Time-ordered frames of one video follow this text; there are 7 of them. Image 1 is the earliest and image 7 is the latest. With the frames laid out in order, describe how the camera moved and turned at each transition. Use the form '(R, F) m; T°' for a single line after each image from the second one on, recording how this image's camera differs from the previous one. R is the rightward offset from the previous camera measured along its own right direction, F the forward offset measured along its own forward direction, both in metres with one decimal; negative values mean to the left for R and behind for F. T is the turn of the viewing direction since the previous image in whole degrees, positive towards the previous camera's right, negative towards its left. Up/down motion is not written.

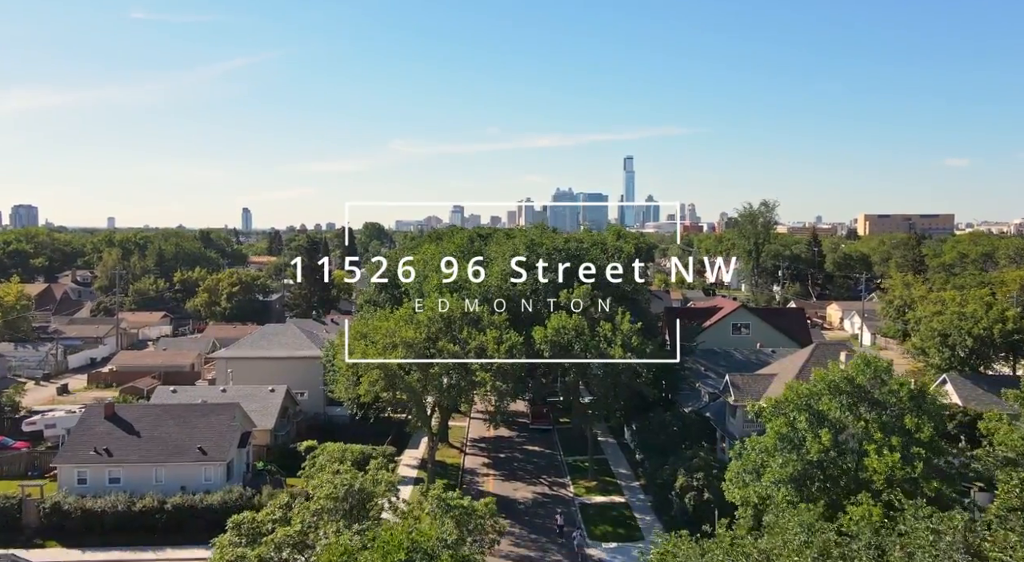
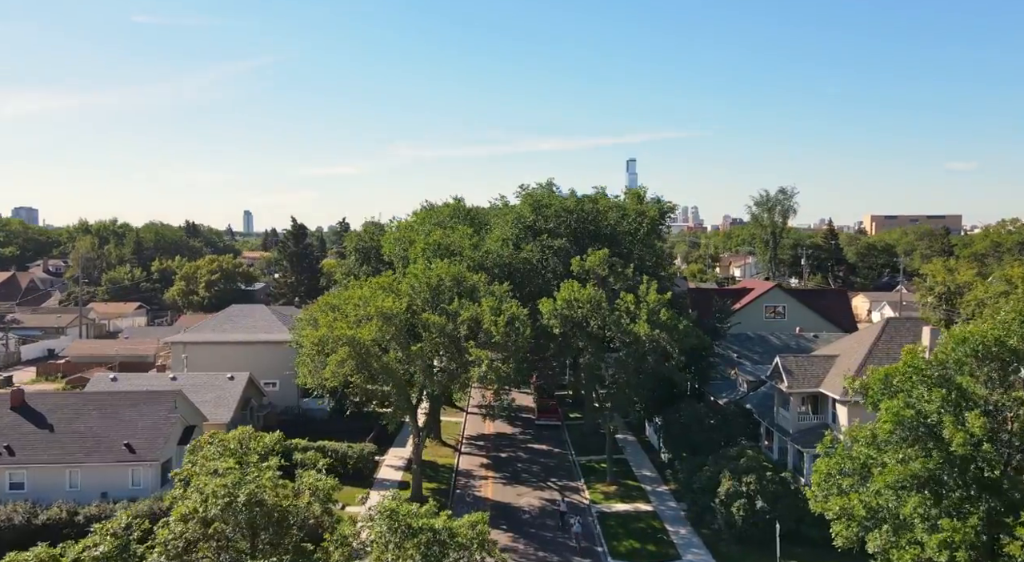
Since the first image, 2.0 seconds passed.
(0.0, +7.9) m; 0°
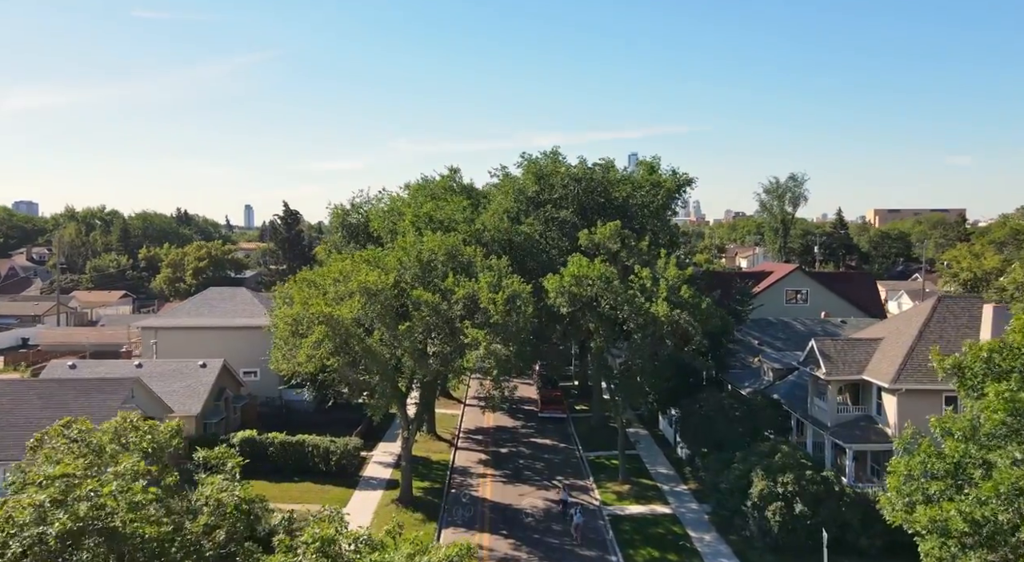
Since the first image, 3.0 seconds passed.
(0.0, +4.2) m; 0°
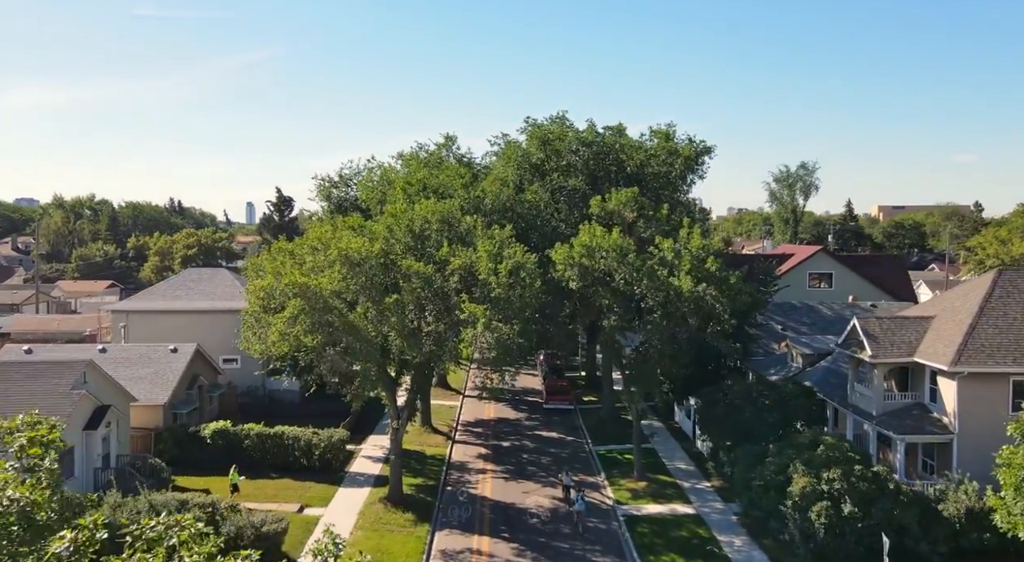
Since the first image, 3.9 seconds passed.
(0.0, +3.7) m; 0°
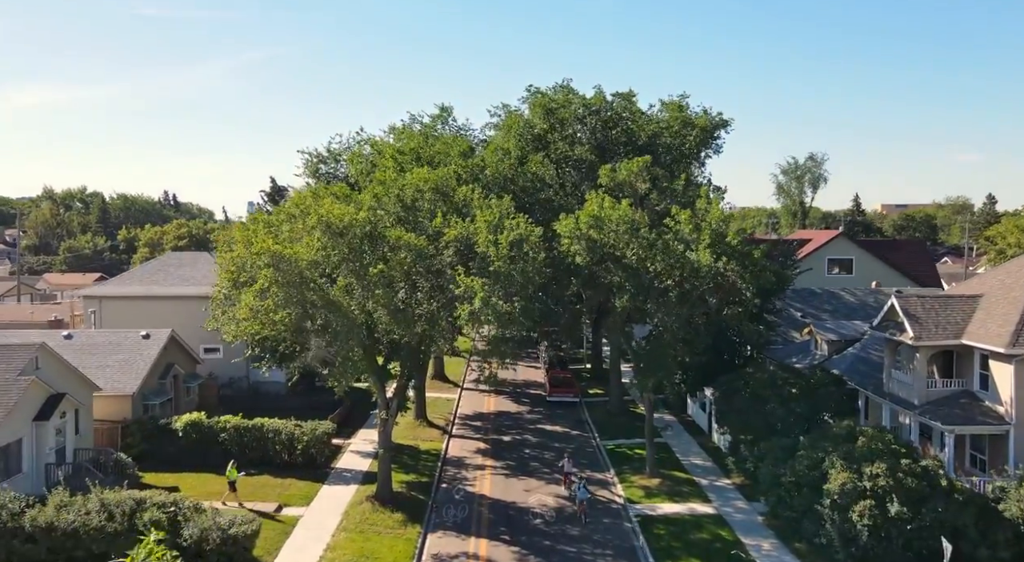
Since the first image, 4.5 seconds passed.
(0.0, +2.8) m; 0°
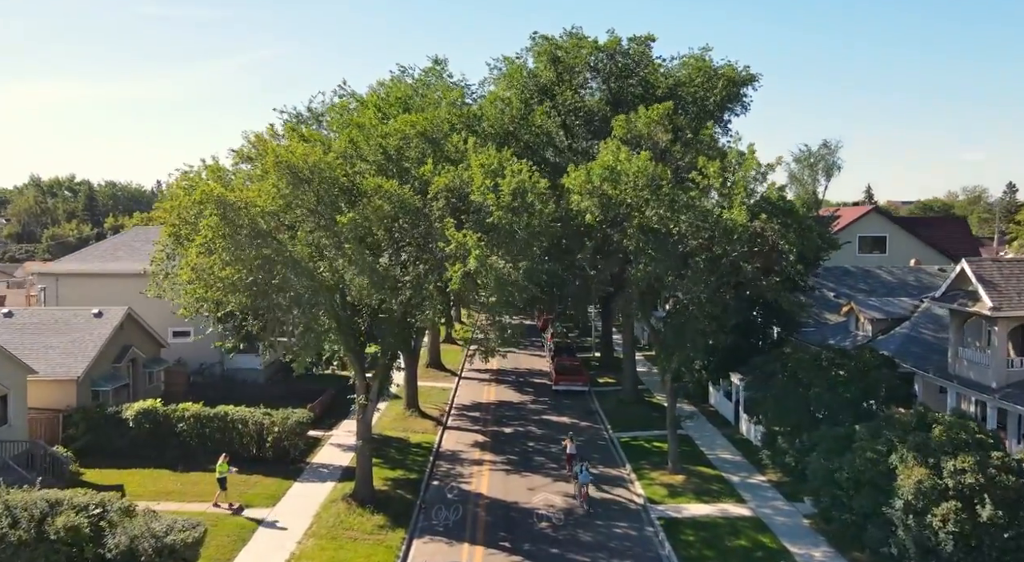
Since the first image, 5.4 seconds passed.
(0.0, +3.9) m; 0°
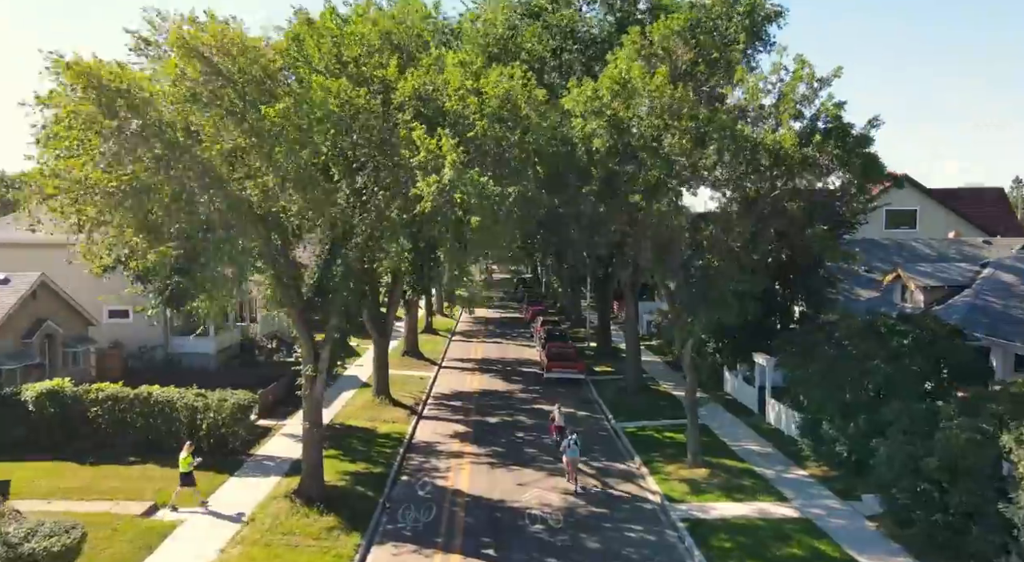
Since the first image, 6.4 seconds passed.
(0.0, +4.5) m; +1°
